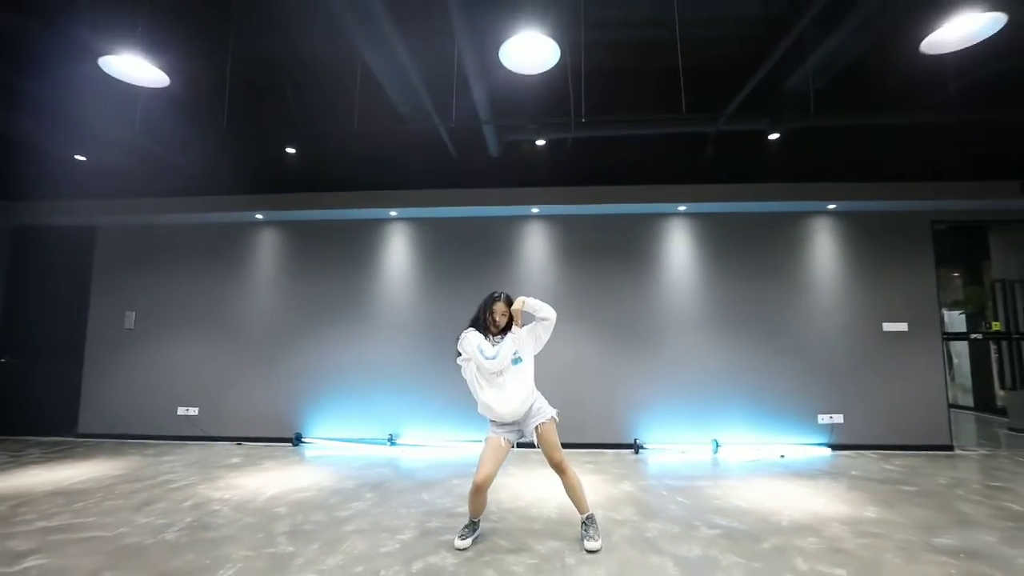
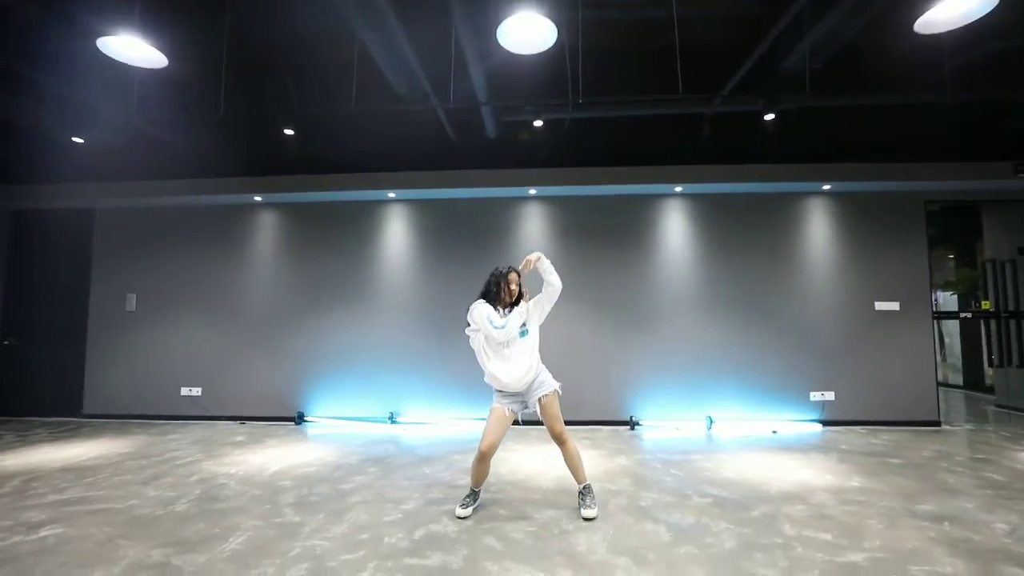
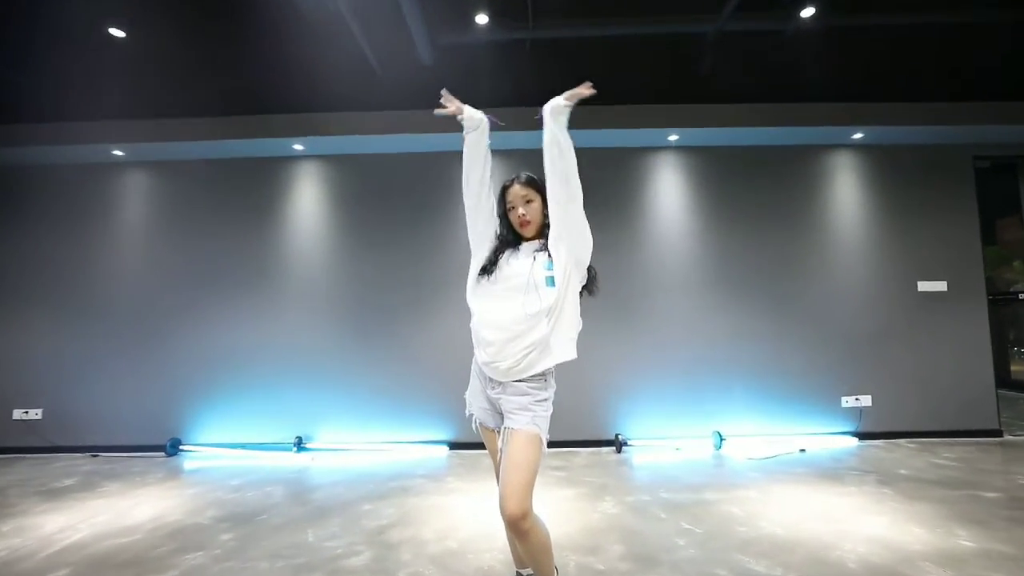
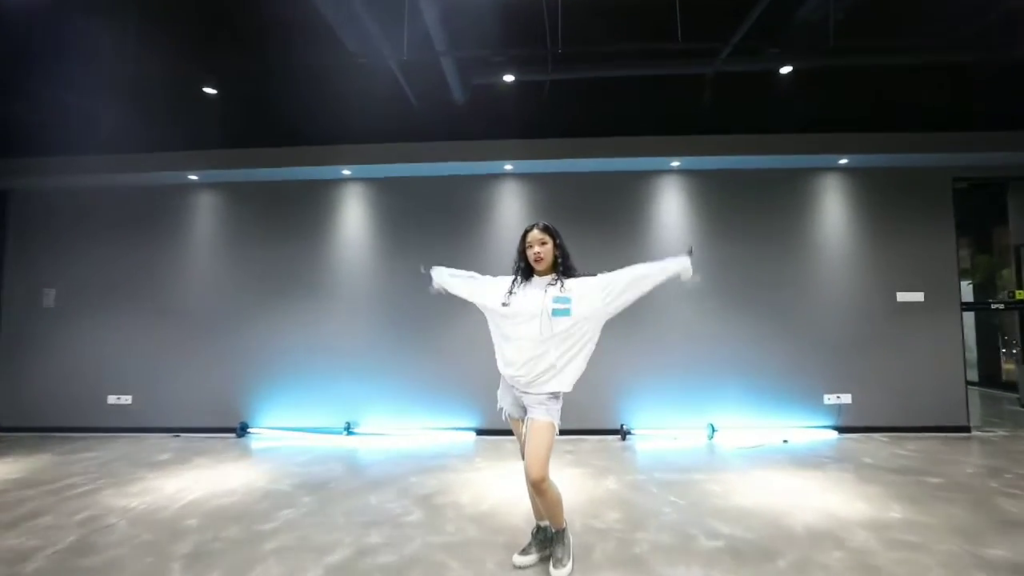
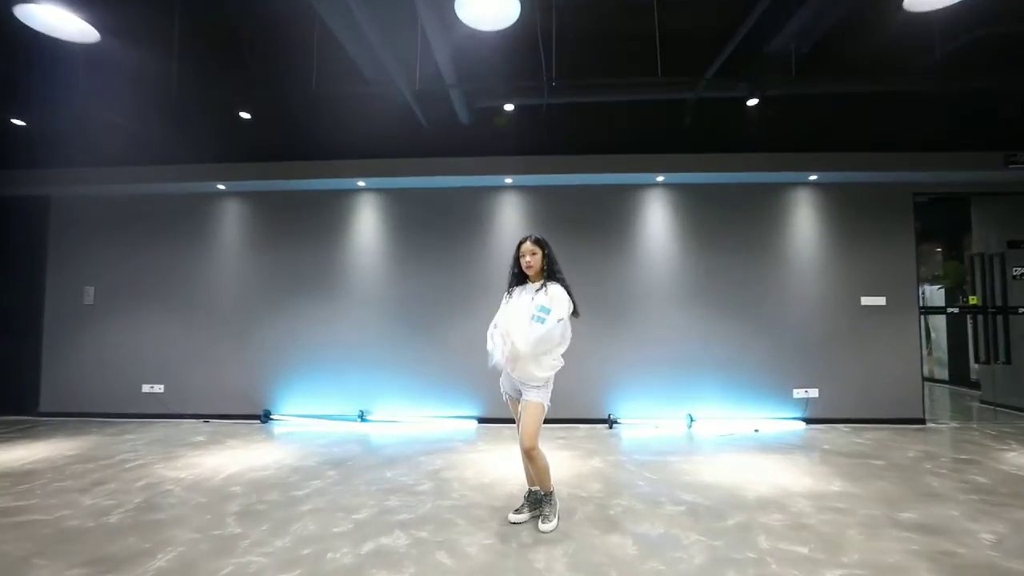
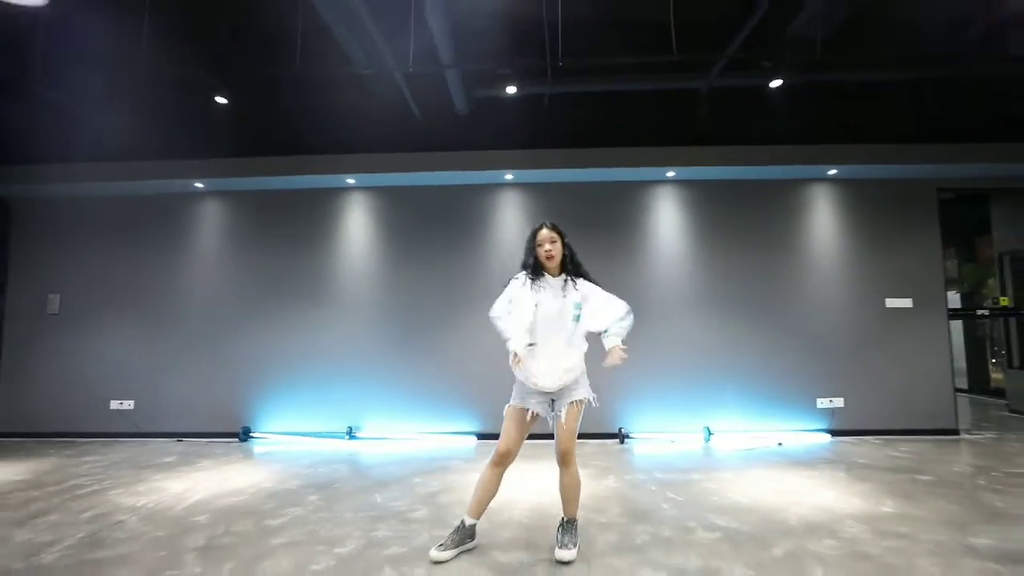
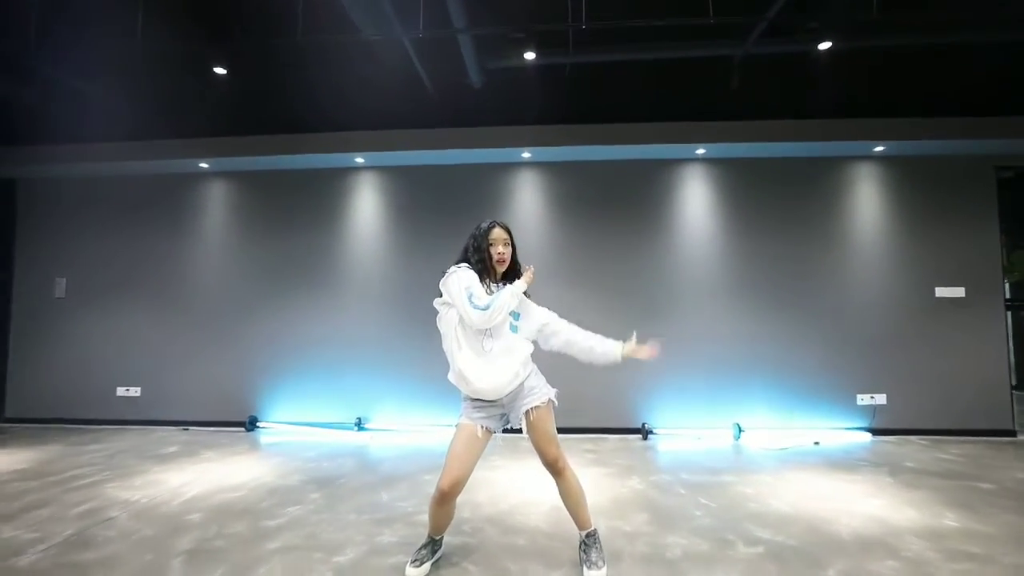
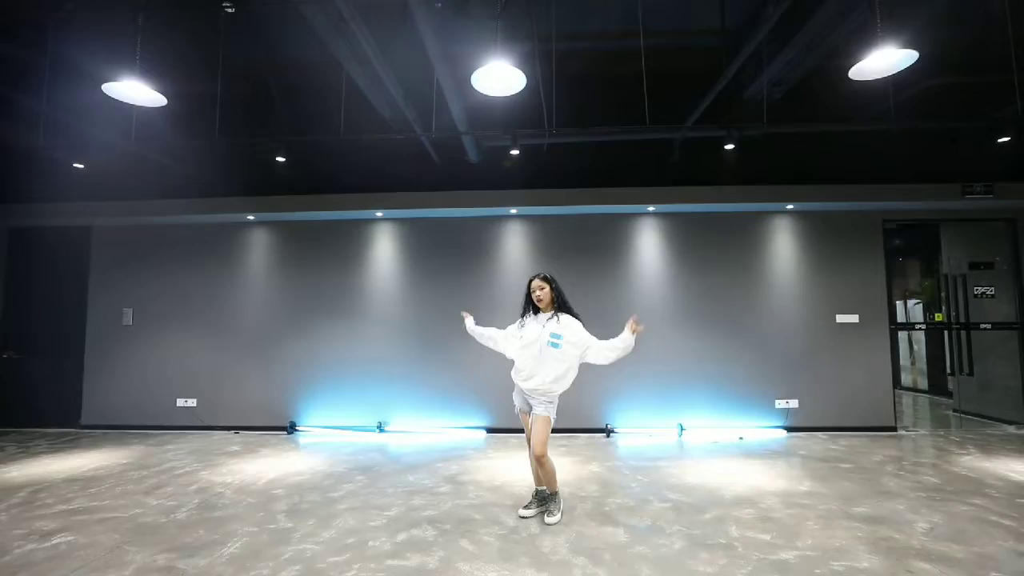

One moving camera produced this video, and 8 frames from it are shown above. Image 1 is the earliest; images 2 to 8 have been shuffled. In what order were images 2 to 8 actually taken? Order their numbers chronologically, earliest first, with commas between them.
2, 7, 6, 8, 5, 4, 3
